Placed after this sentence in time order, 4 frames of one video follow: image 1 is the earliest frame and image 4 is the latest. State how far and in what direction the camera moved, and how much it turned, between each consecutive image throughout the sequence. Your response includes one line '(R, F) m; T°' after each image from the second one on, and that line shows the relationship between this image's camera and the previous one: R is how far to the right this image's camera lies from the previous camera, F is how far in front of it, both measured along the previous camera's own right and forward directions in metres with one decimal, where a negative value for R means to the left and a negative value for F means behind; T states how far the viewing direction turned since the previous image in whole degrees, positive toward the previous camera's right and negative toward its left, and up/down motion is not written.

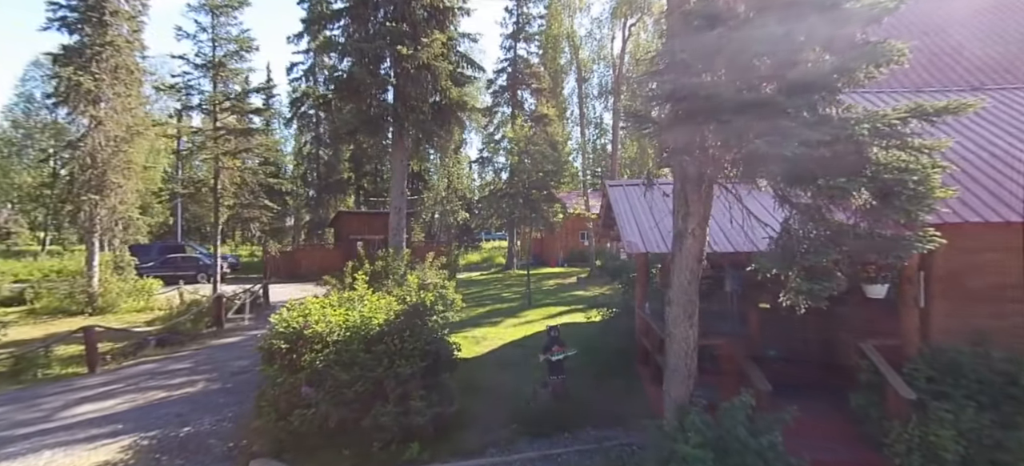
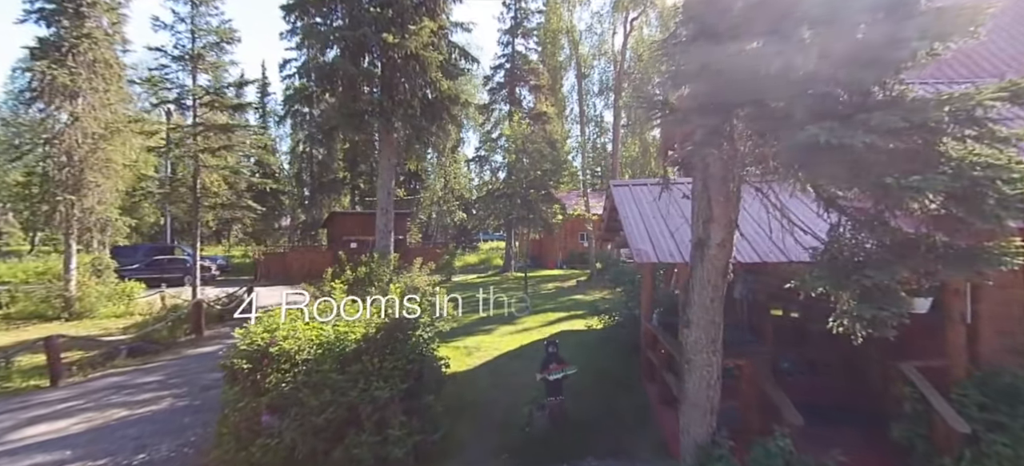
(+0.1, +0.7) m; 0°
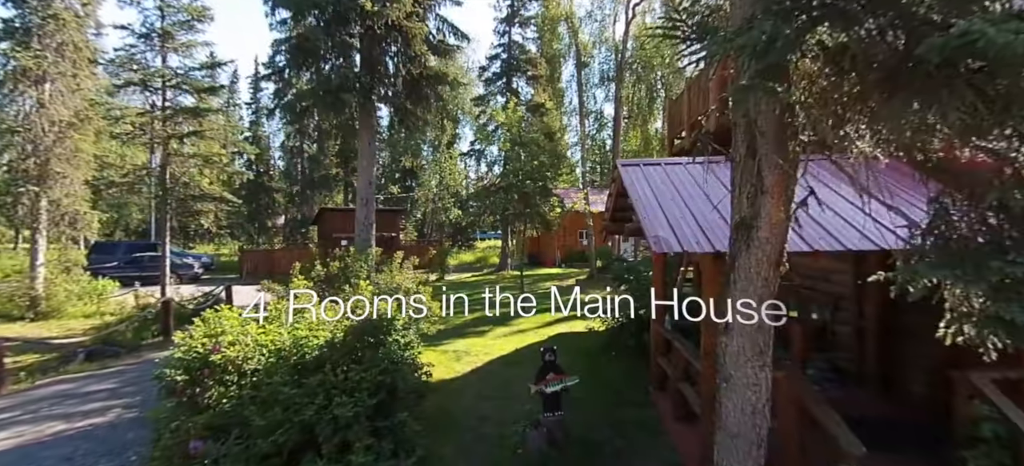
(+0.1, +0.9) m; 0°
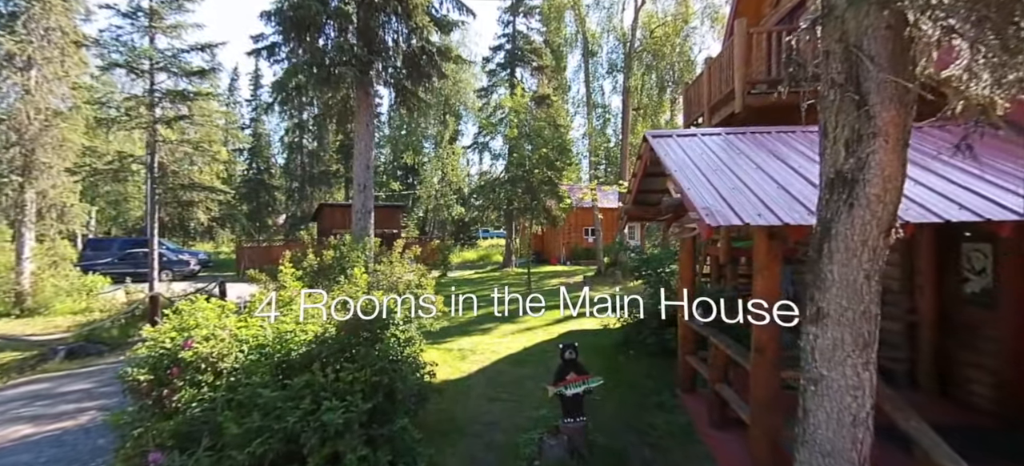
(-0.1, +0.6) m; 0°
